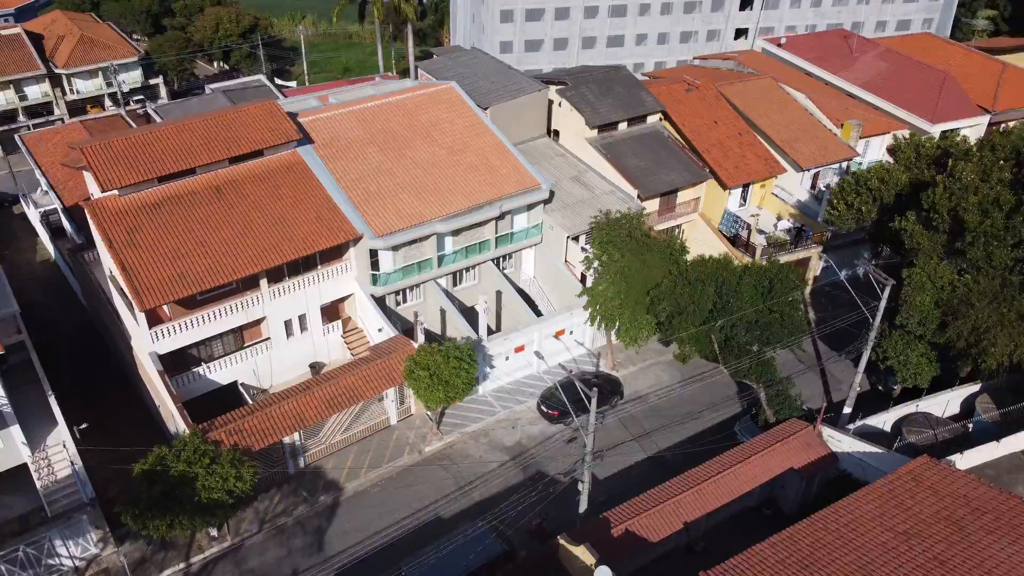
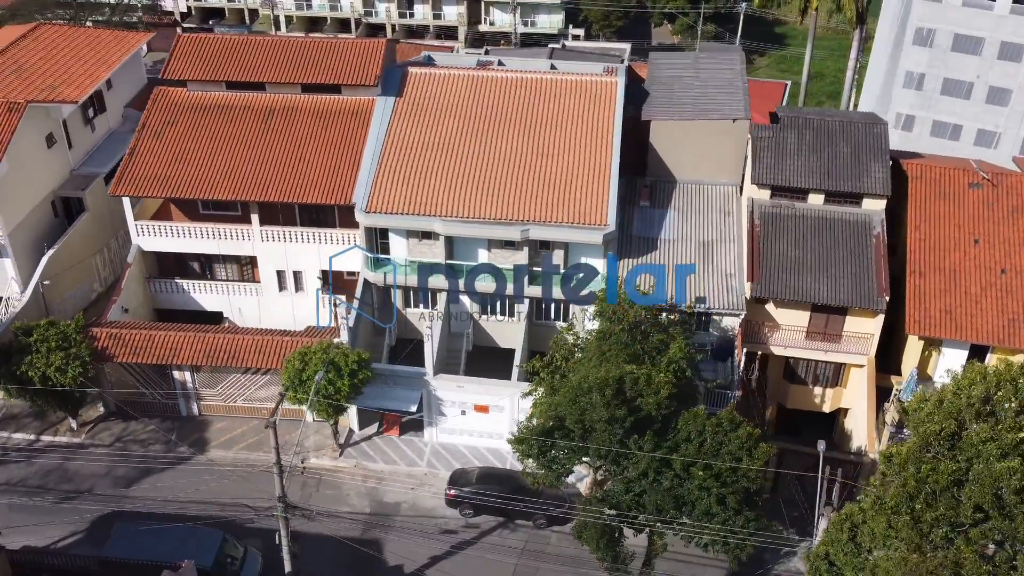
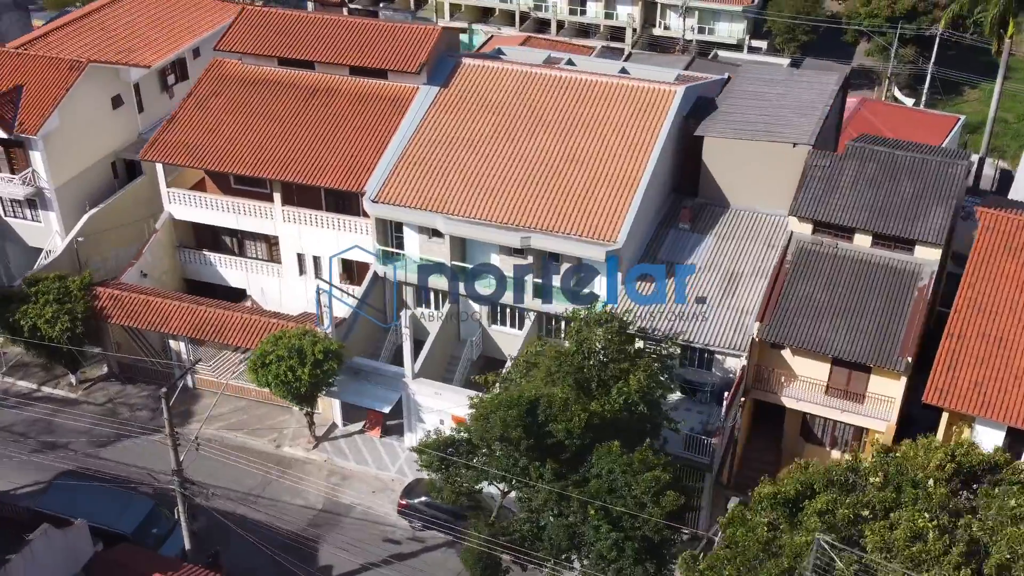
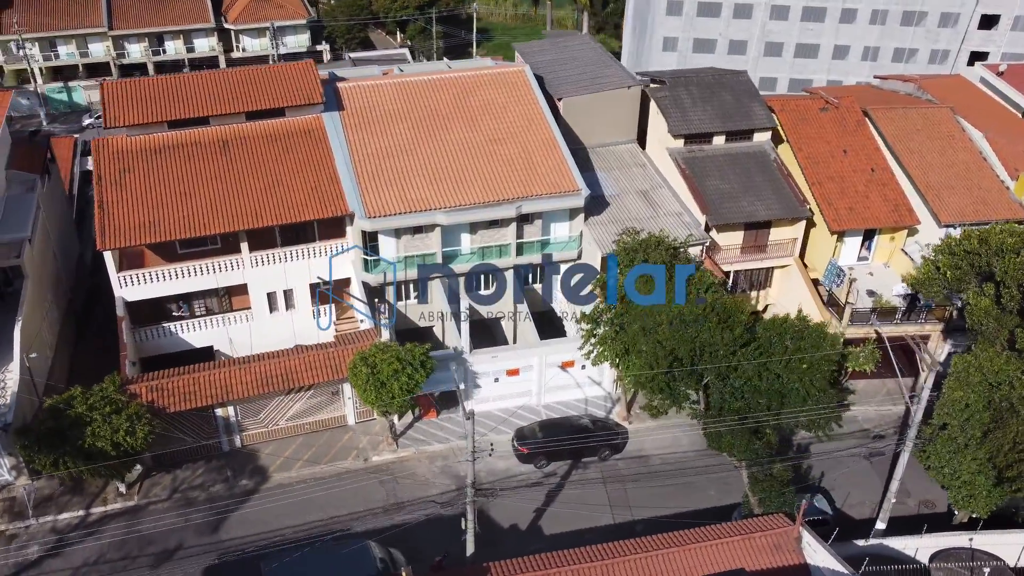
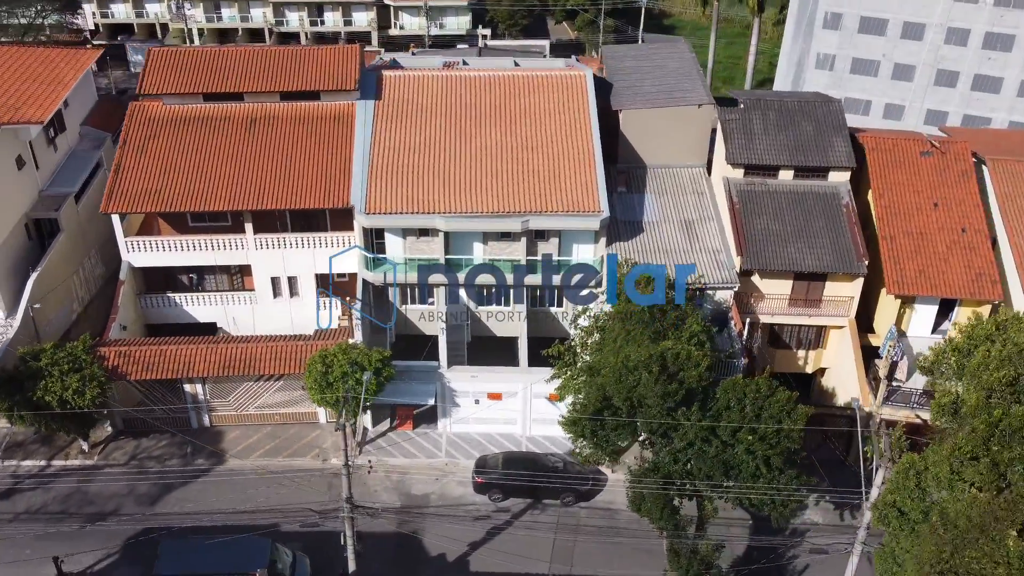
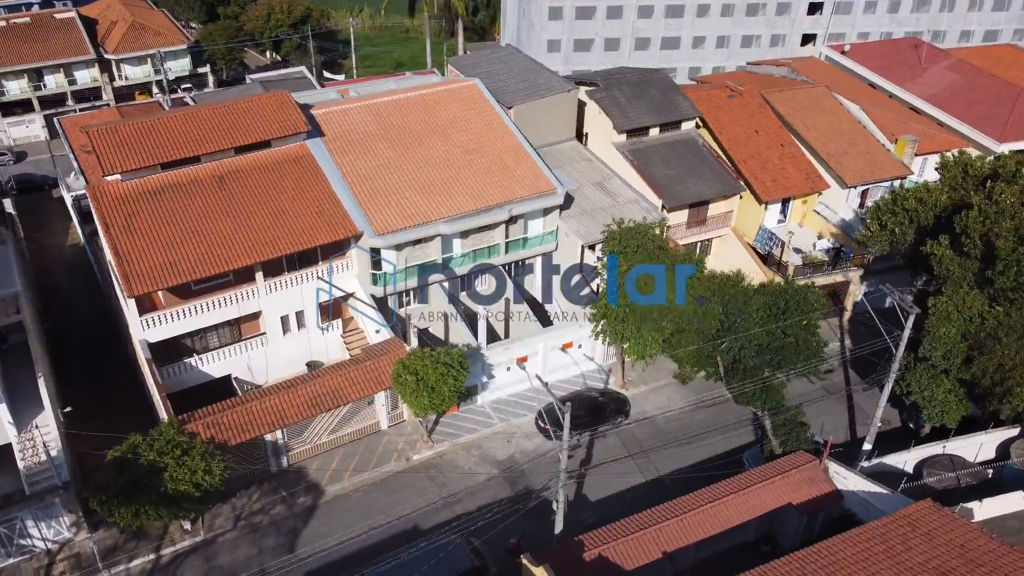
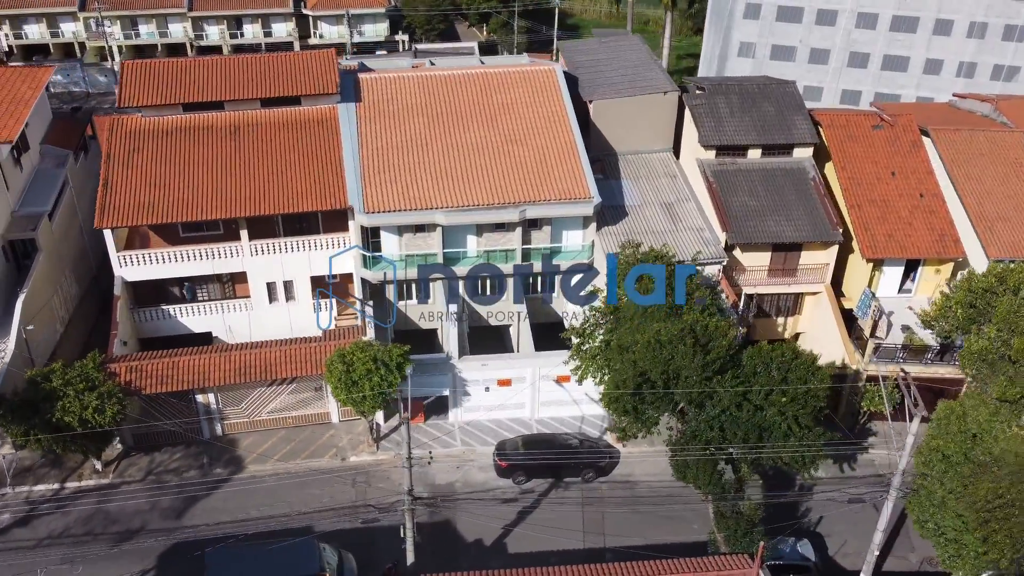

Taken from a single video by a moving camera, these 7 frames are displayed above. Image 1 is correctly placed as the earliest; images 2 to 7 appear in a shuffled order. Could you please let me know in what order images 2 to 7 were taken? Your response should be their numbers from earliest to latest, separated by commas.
6, 4, 7, 5, 2, 3
